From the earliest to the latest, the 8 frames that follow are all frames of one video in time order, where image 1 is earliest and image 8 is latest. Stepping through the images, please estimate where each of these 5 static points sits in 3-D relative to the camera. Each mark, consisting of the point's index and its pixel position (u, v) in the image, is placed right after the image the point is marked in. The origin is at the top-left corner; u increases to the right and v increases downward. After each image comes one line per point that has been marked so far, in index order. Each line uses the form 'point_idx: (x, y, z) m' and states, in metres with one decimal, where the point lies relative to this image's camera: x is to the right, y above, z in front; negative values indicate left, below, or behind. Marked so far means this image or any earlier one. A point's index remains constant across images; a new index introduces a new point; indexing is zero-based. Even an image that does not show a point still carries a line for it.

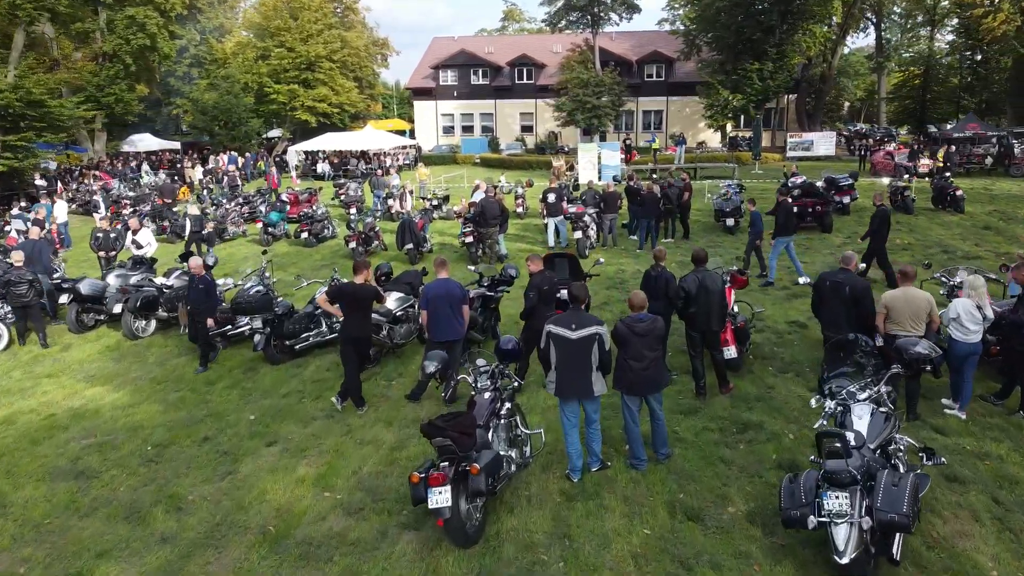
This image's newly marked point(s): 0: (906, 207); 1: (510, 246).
0: (+9.9, +2.1, +19.7) m
1: (0.0, +0.9, +17.2) m
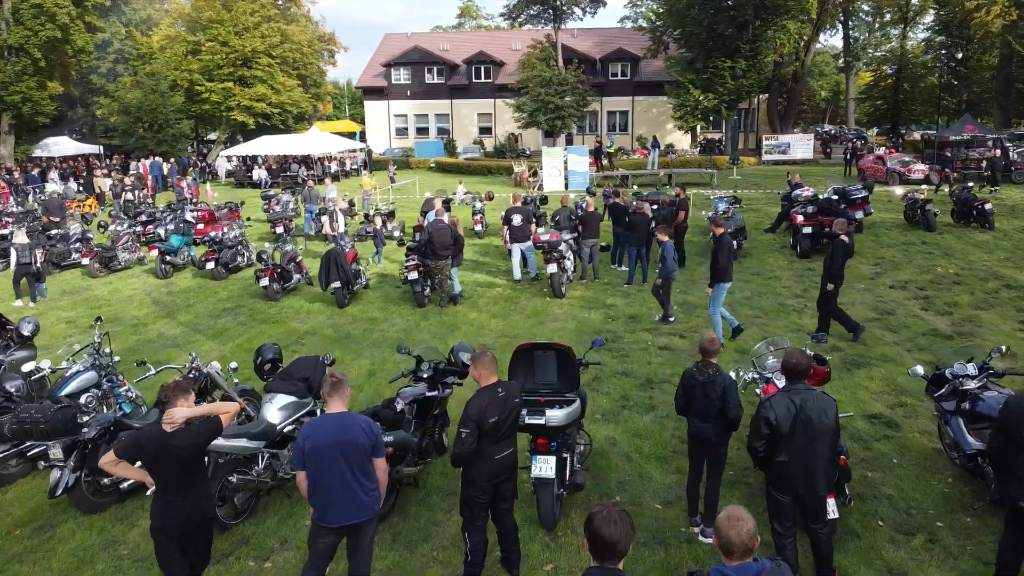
0: (+9.0, +1.4, +16.9) m
1: (-0.8, +0.2, +13.9) m
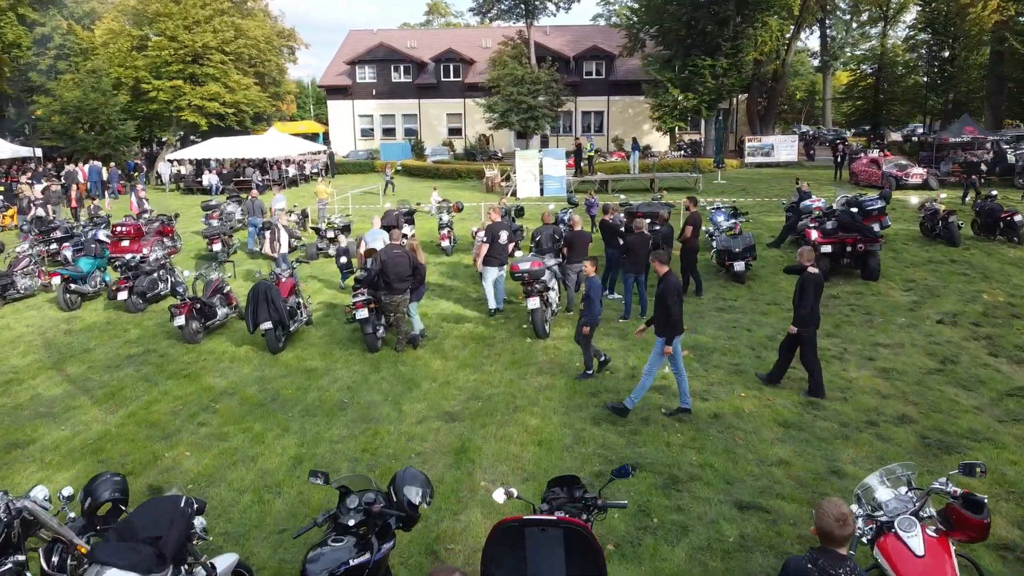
0: (+8.5, +1.0, +15.1) m
1: (-1.2, -0.3, +11.7) m
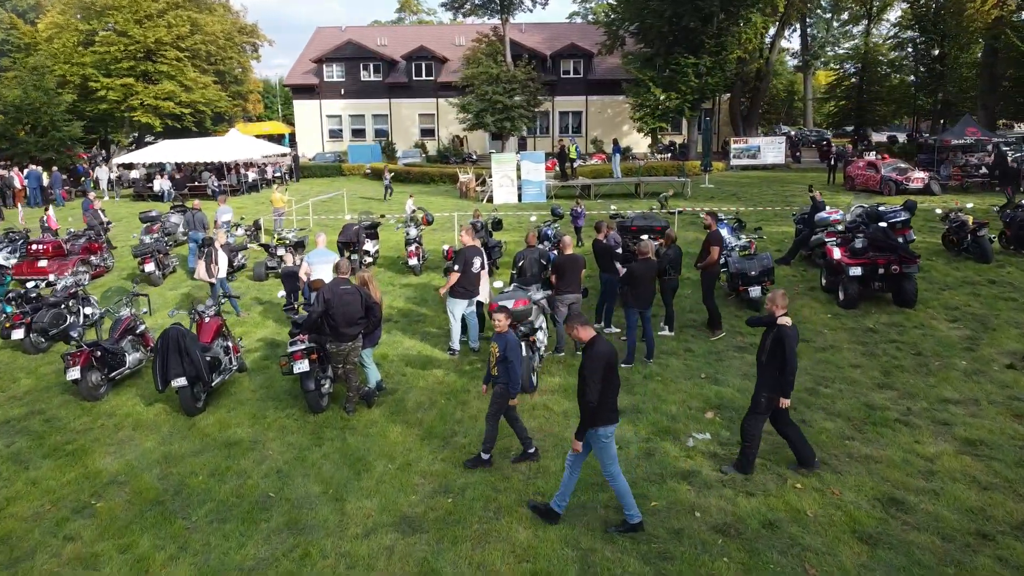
0: (+8.1, +0.6, +13.4) m
1: (-1.5, -0.8, +9.7) m
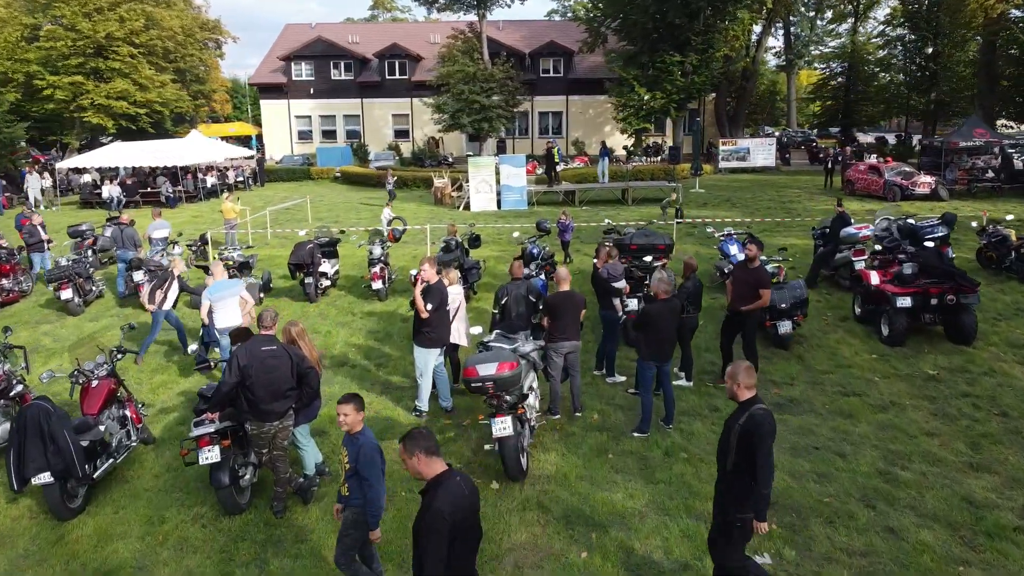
0: (+7.8, +0.2, +11.7) m
1: (-1.7, -1.2, +7.8) m
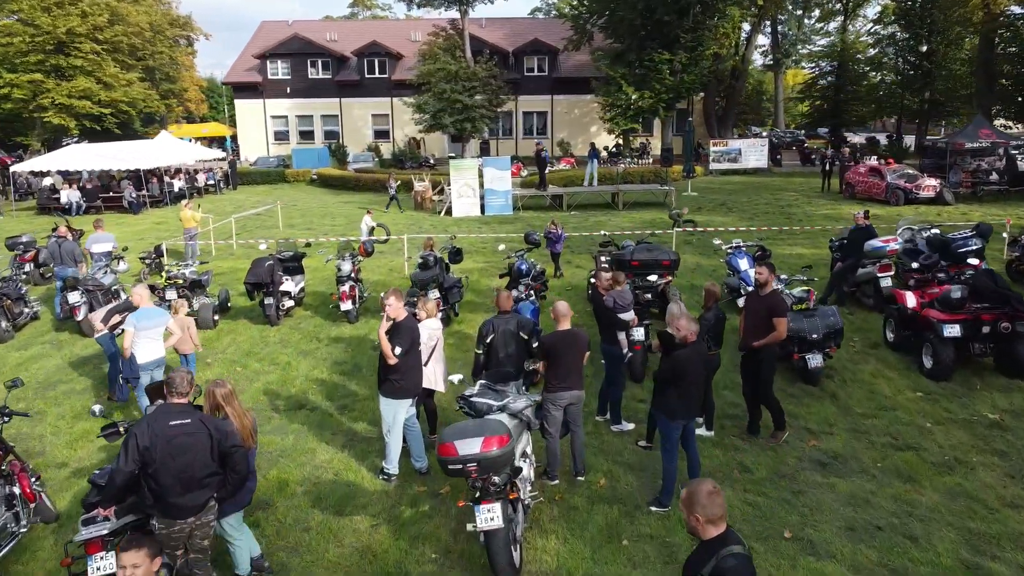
0: (+7.6, 0.0, +10.5) m
1: (-1.8, -1.5, +6.4) m
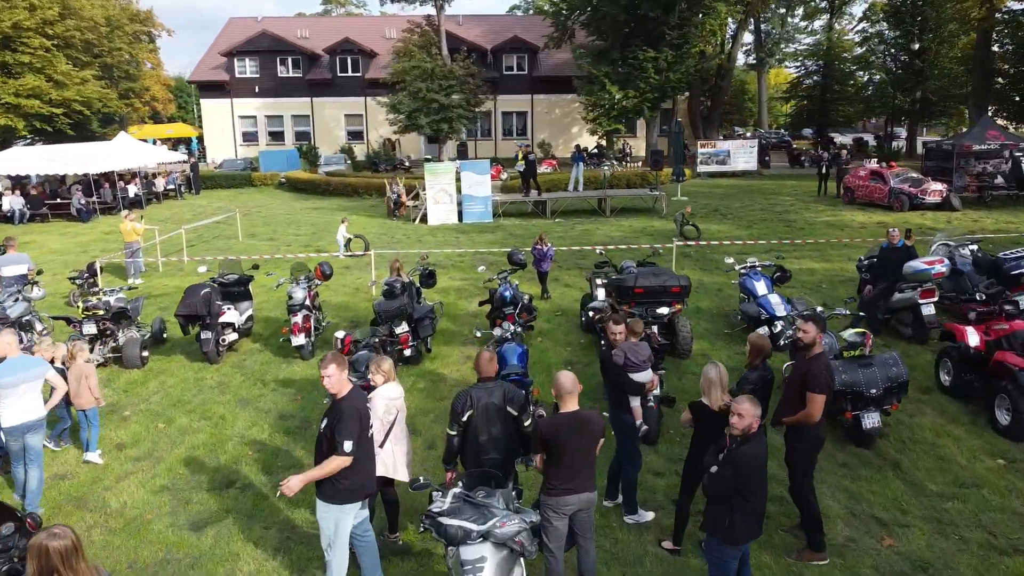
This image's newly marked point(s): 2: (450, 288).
0: (+7.4, -0.3, +9.1) m
1: (-1.9, -1.9, +4.8) m
2: (-1.0, 0.0, +12.9) m
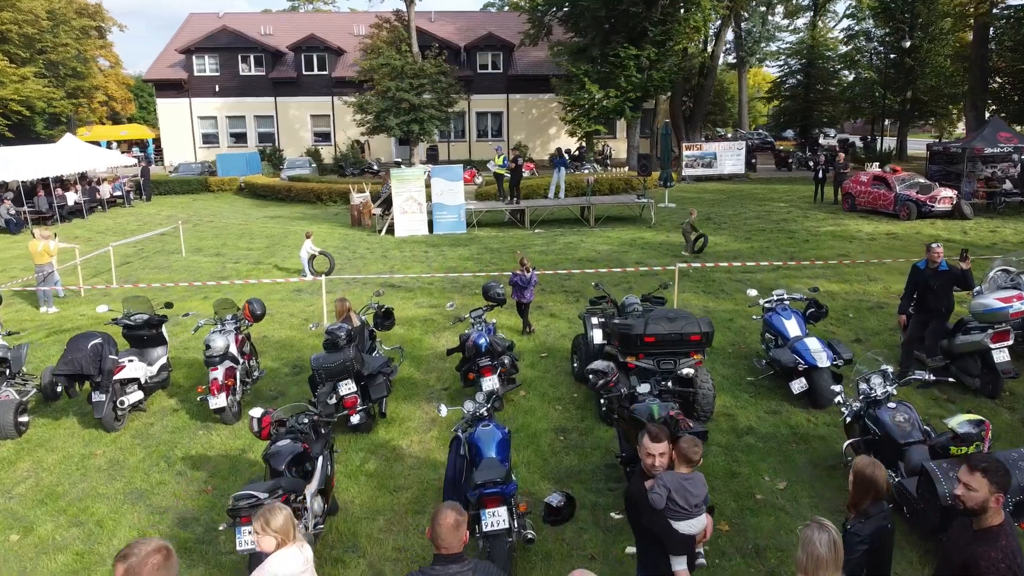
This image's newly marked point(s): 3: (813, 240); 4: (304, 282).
0: (+7.1, -0.7, +7.5) m
1: (-1.9, -2.3, +2.8) m
2: (-1.4, -0.4, +10.9) m
3: (+6.6, +1.0, +17.2) m
4: (-3.6, +0.2, +13.5) m
